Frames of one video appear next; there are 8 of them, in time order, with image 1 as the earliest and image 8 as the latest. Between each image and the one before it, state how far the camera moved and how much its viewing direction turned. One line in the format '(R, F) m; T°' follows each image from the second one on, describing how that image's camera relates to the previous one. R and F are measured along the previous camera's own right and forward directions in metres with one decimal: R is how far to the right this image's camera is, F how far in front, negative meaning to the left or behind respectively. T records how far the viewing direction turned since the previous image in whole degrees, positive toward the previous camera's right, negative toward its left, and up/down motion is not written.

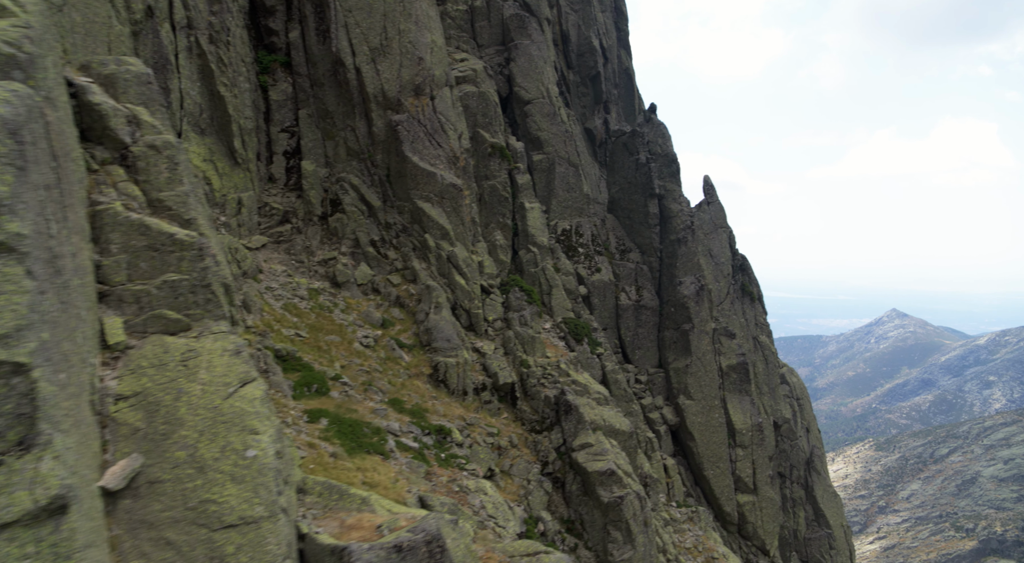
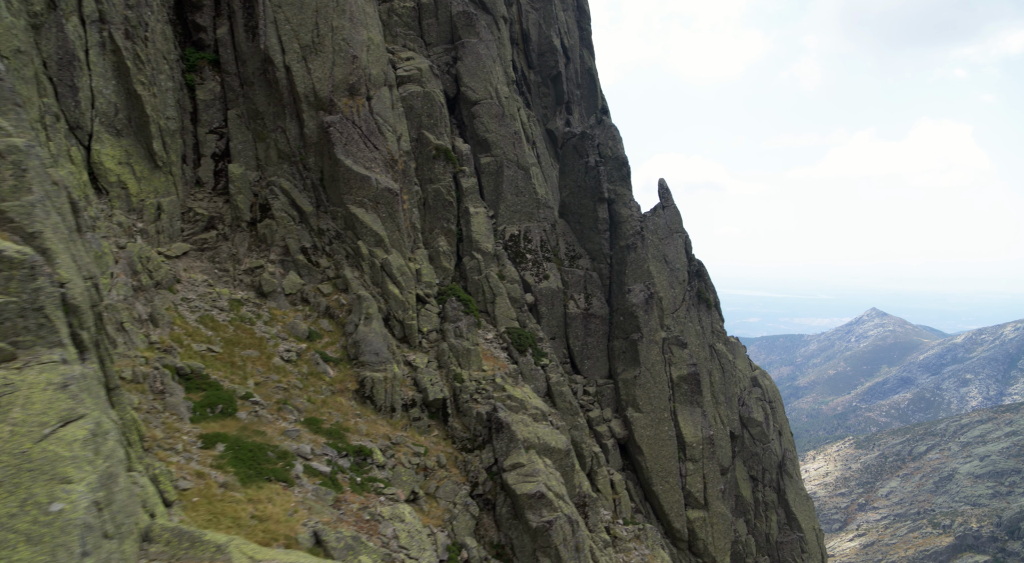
(+2.8, +2.0) m; +1°
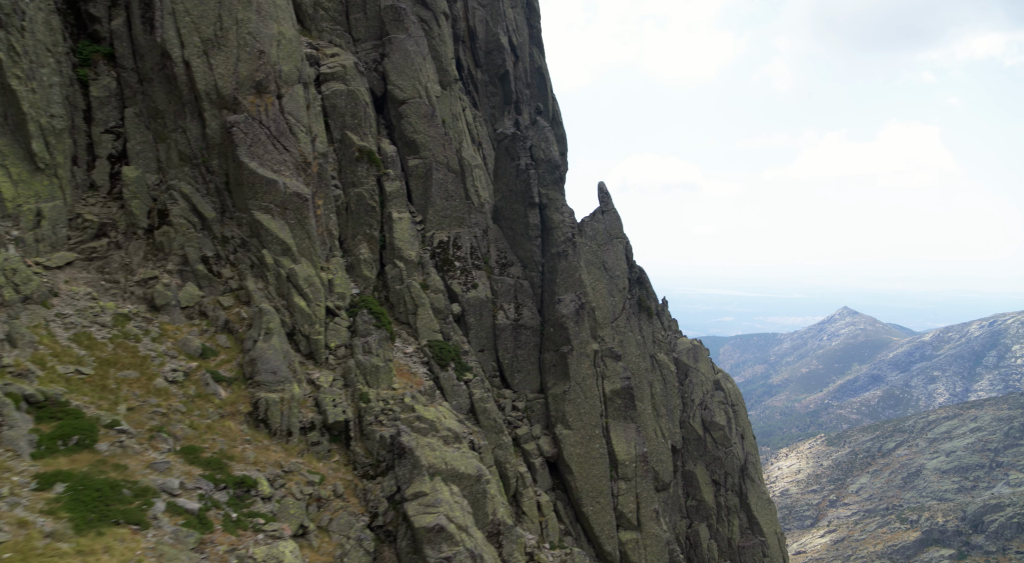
(+3.4, +2.6) m; +2°
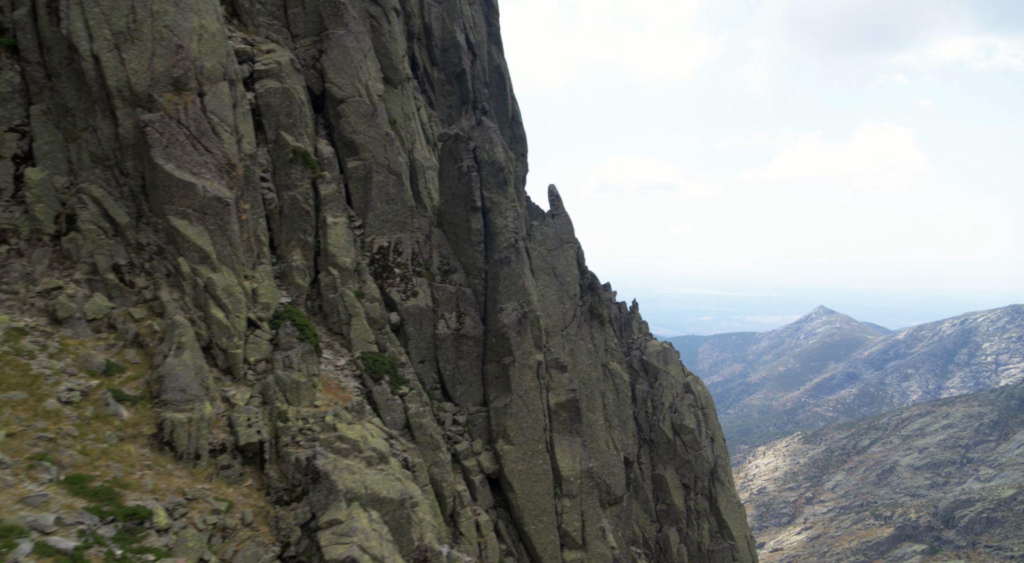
(+2.5, +2.2) m; +2°
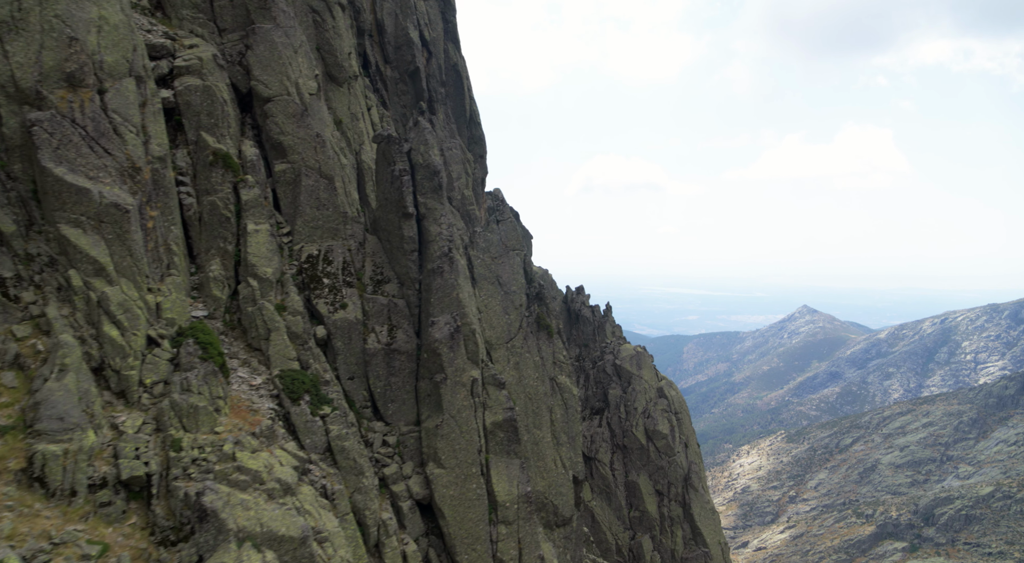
(+3.1, +2.9) m; +1°
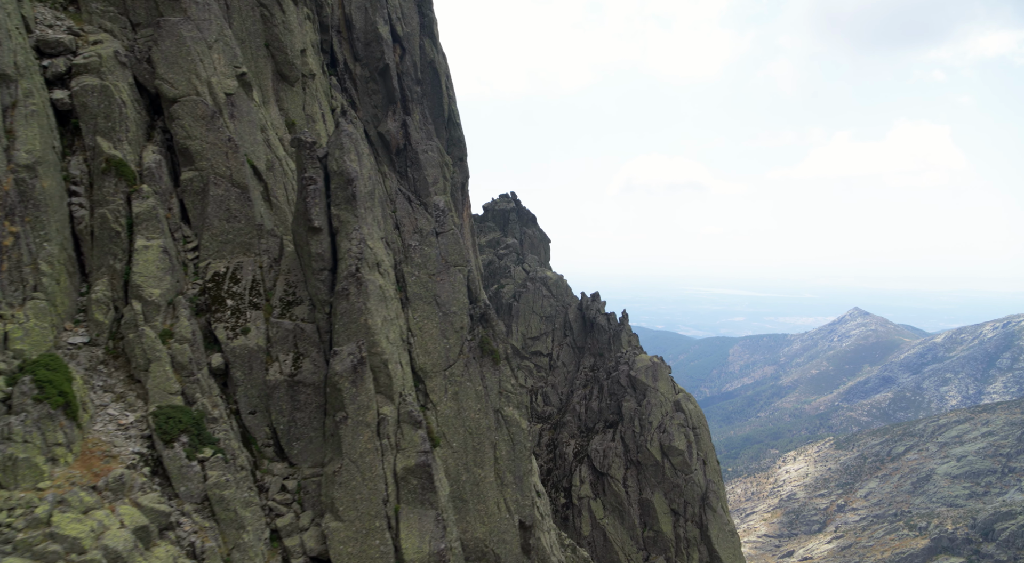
(+6.7, +6.0) m; -3°
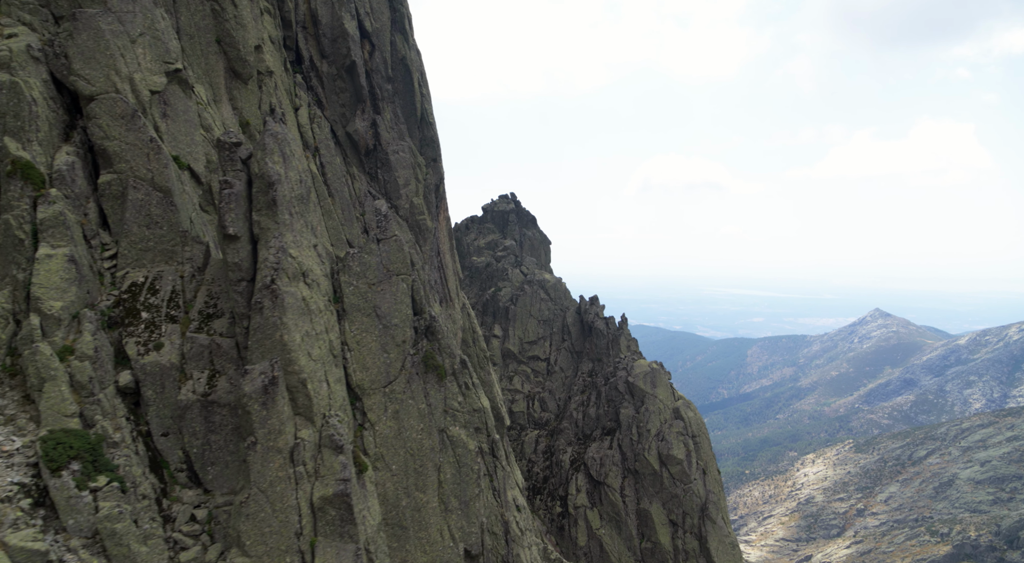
(+4.3, +3.4) m; -1°
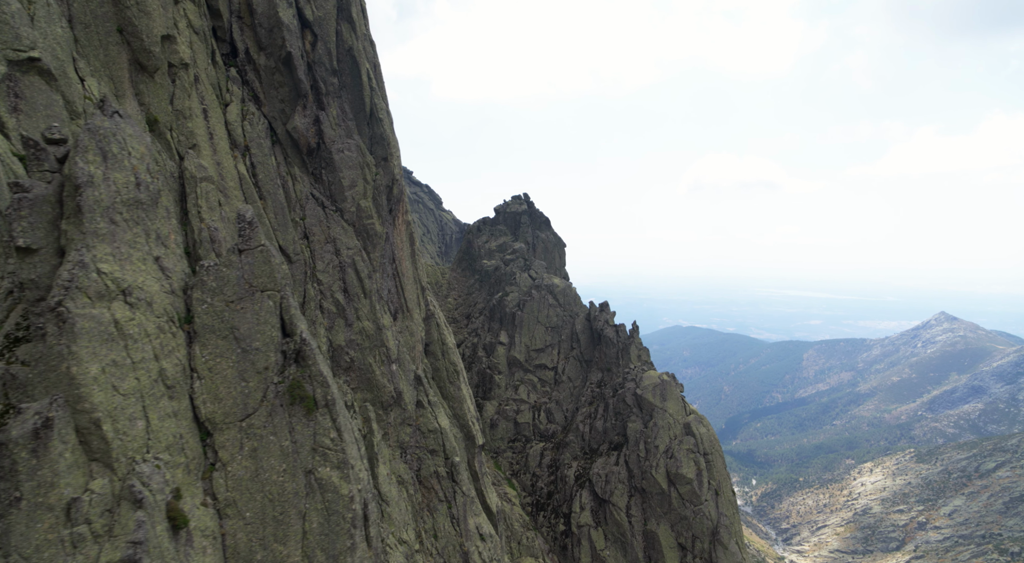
(+8.9, +7.0) m; -4°
